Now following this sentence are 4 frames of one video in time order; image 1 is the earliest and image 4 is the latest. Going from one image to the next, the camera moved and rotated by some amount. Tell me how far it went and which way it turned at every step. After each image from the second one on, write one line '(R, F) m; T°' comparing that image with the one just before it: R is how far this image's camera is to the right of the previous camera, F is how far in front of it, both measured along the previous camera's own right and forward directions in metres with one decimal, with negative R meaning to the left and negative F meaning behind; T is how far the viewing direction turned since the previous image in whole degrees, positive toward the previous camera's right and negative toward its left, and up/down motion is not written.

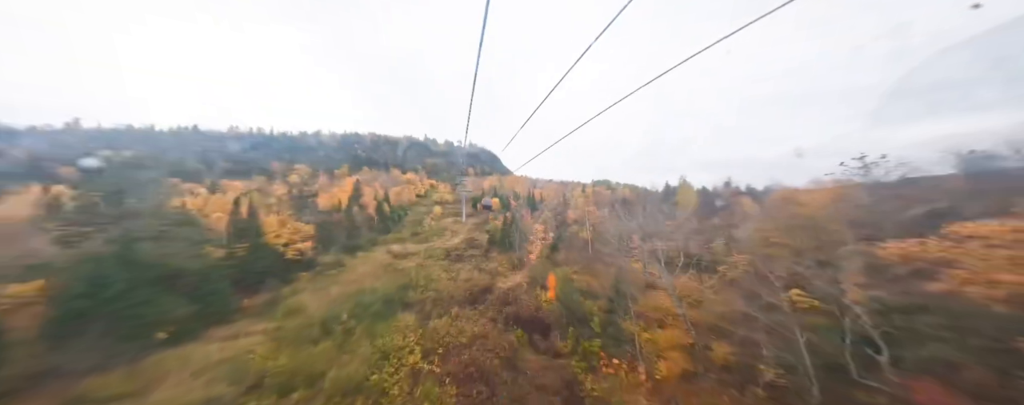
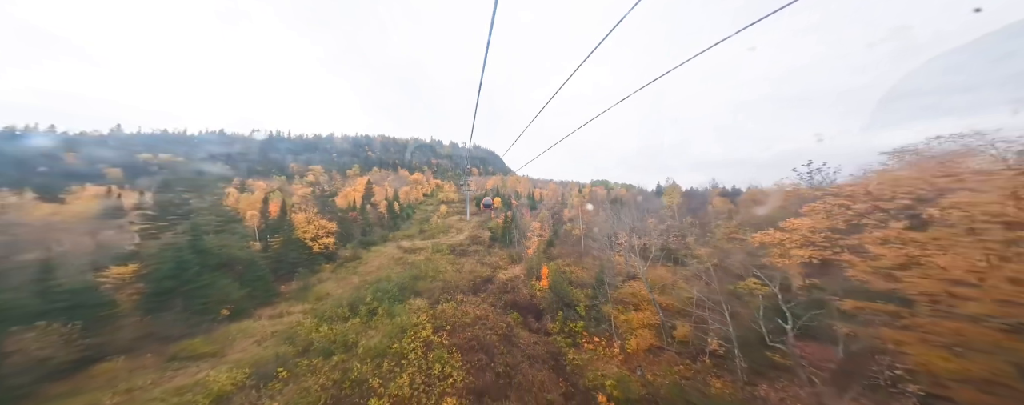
(+0.4, -2.4) m; -1°
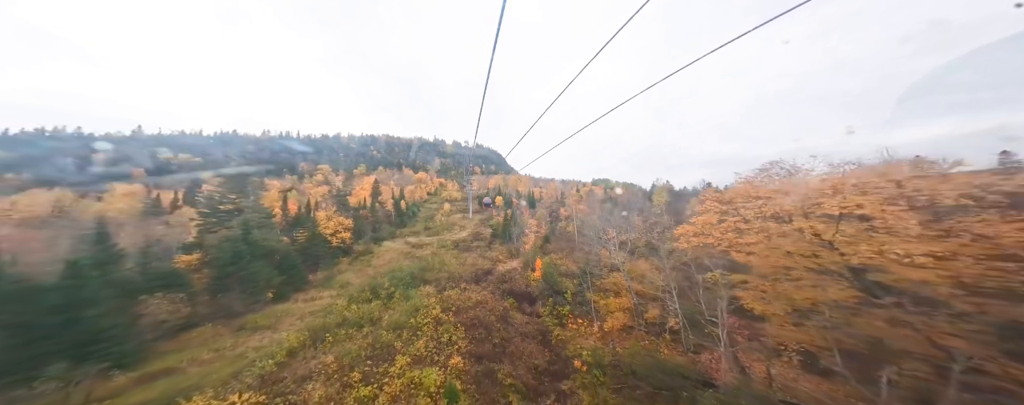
(+0.4, -2.7) m; 0°
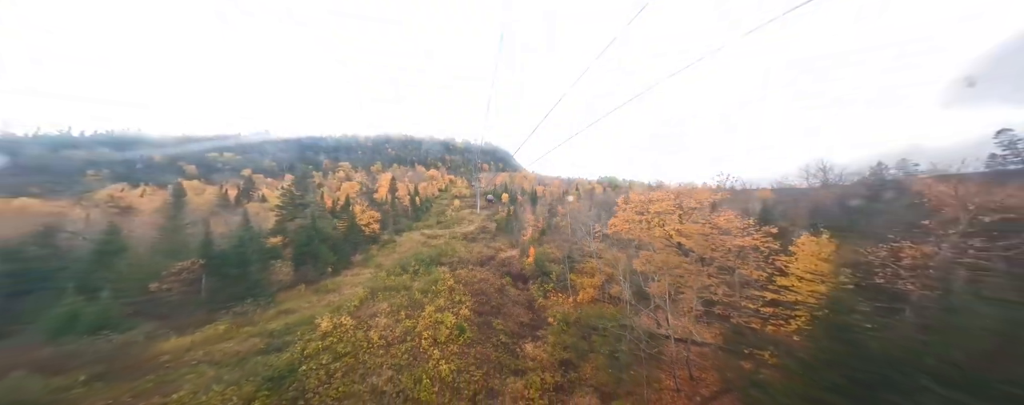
(+1.0, -5.4) m; -2°
